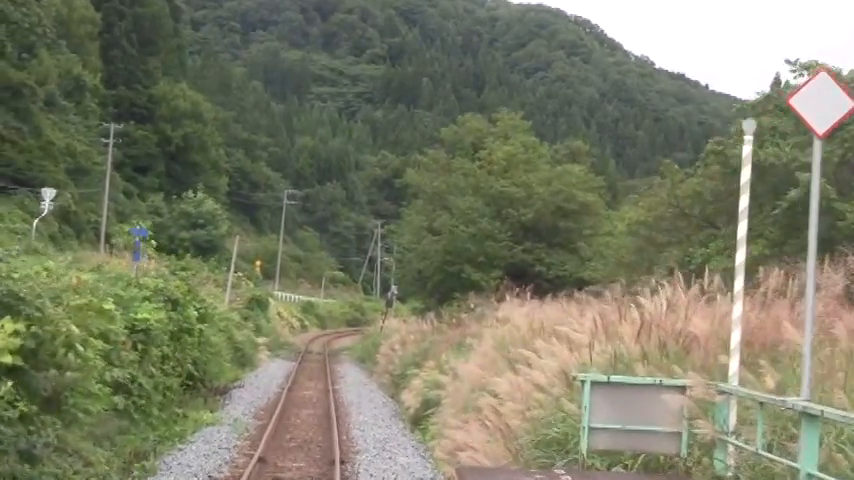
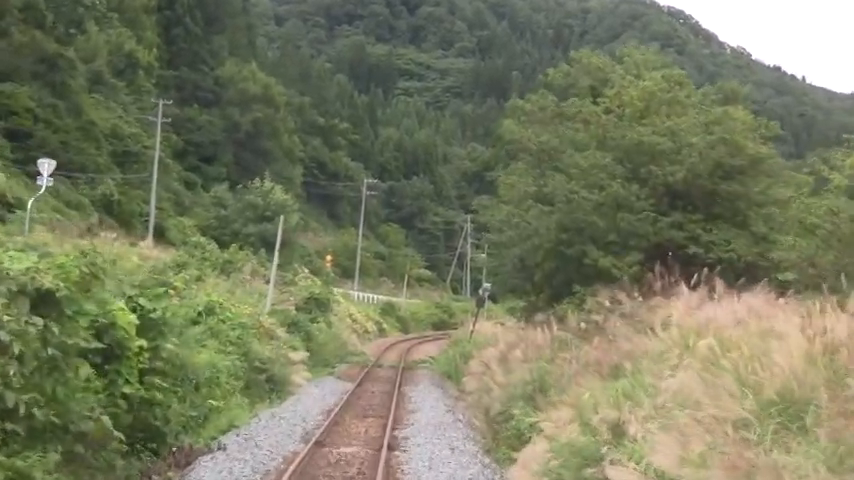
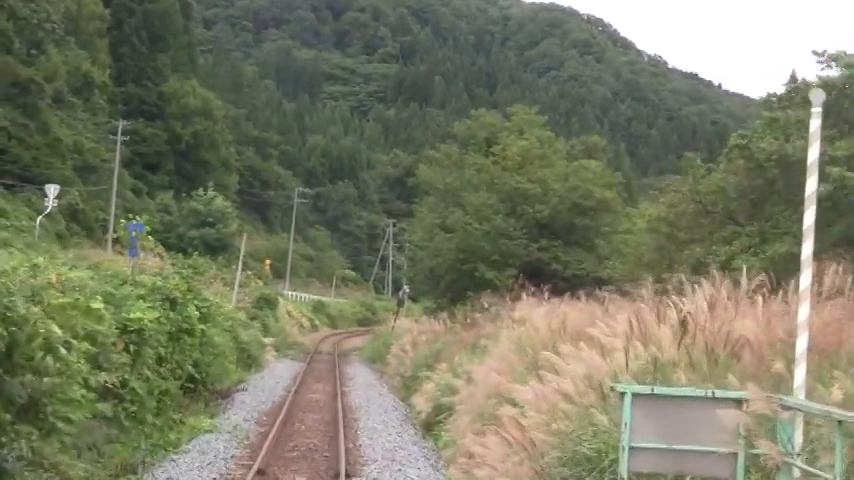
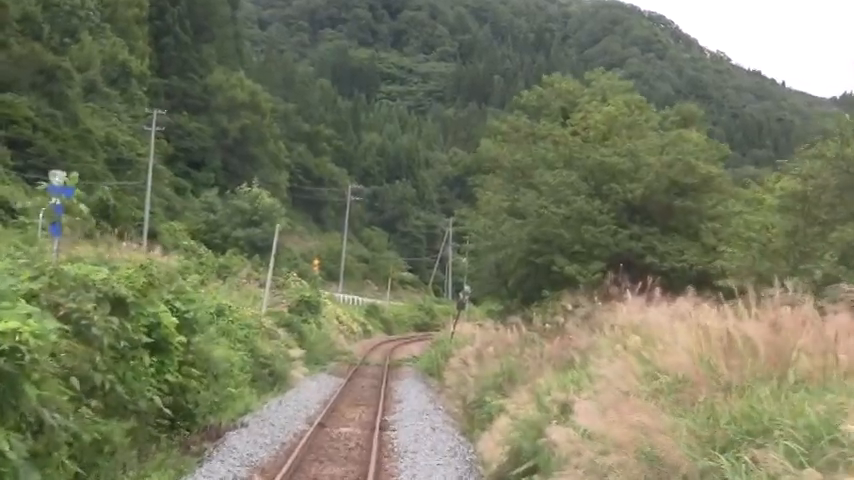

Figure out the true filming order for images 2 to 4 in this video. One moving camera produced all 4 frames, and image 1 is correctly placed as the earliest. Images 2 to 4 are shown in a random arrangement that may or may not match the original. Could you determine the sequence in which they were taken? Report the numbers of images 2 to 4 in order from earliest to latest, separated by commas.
3, 4, 2
